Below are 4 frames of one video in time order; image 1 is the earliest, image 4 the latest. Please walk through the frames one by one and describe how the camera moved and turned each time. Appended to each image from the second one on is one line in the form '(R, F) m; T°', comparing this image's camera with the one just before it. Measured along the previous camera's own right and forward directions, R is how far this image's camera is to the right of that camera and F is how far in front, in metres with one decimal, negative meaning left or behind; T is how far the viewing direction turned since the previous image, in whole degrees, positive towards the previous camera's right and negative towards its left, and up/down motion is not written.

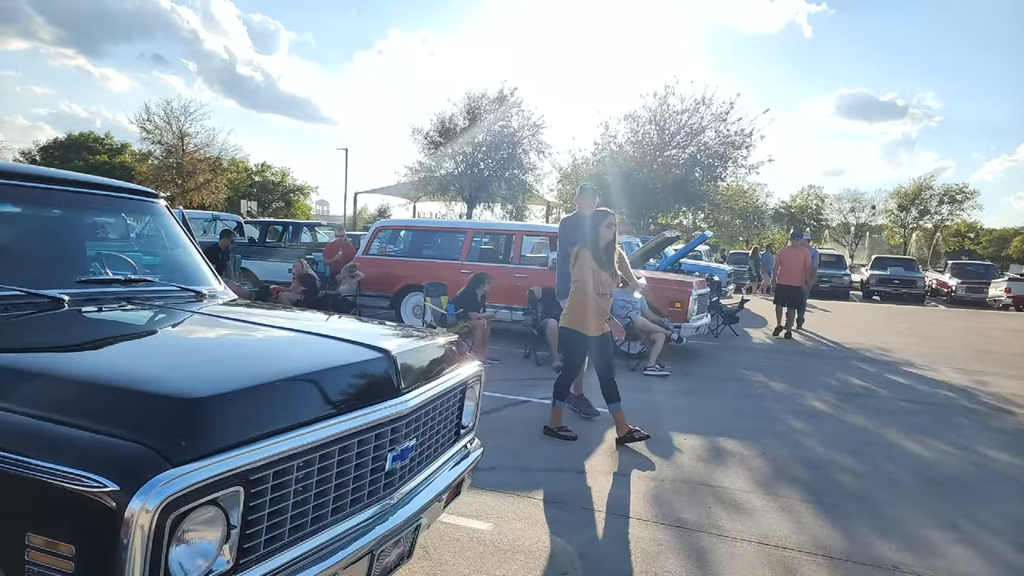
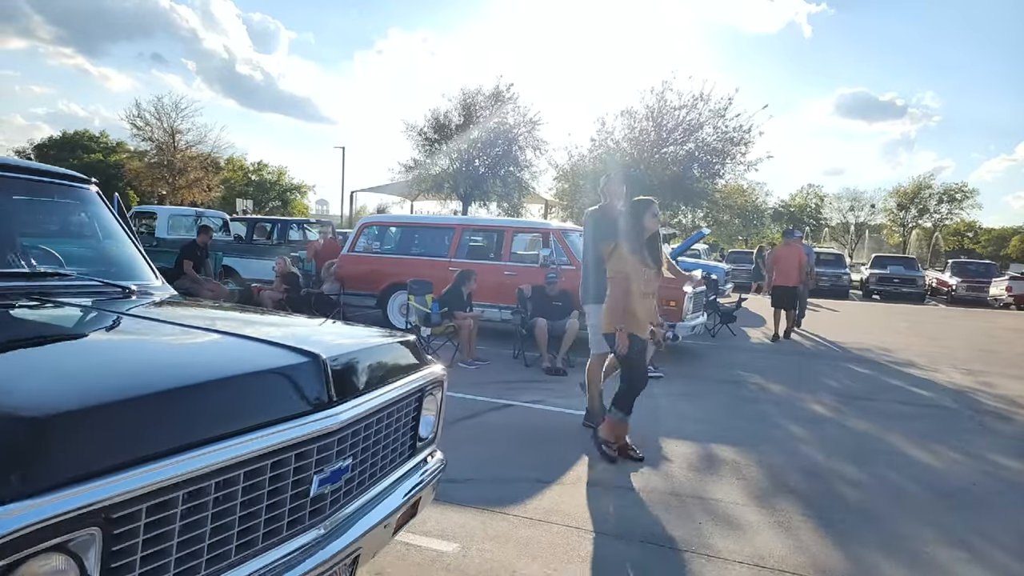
(+0.2, +0.3) m; 0°
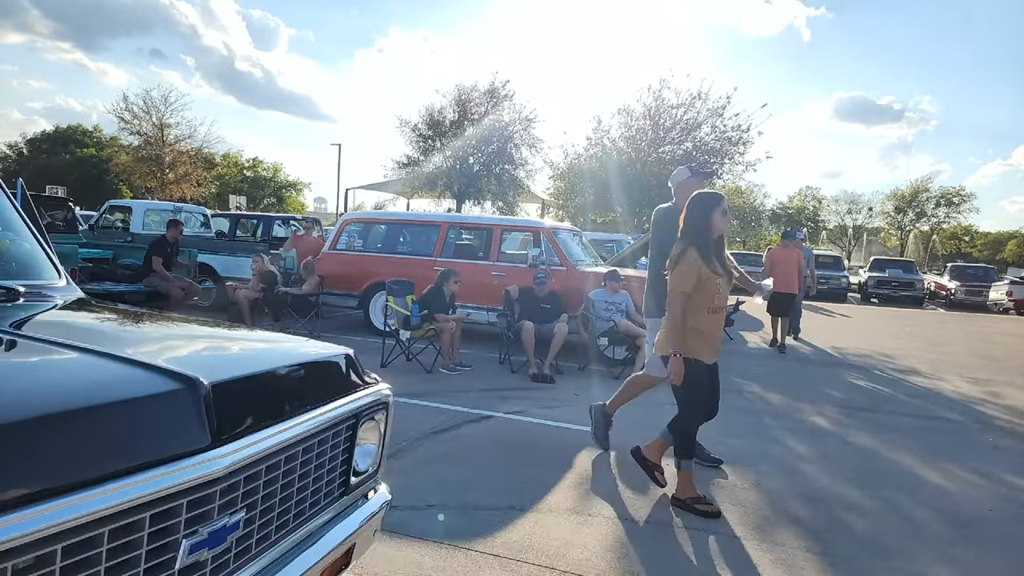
(+0.2, +0.4) m; 0°
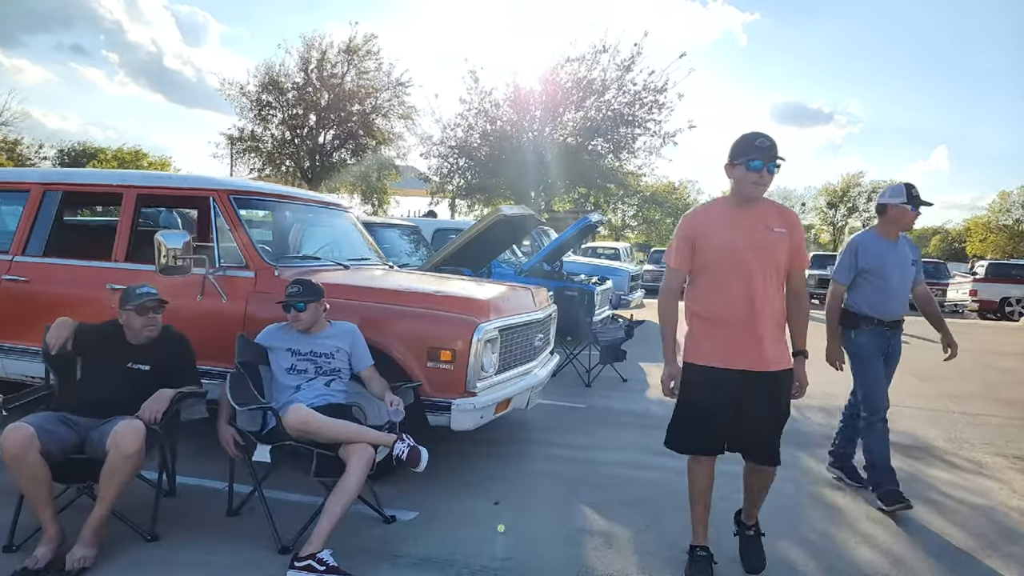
(+2.3, +4.6) m; +5°
